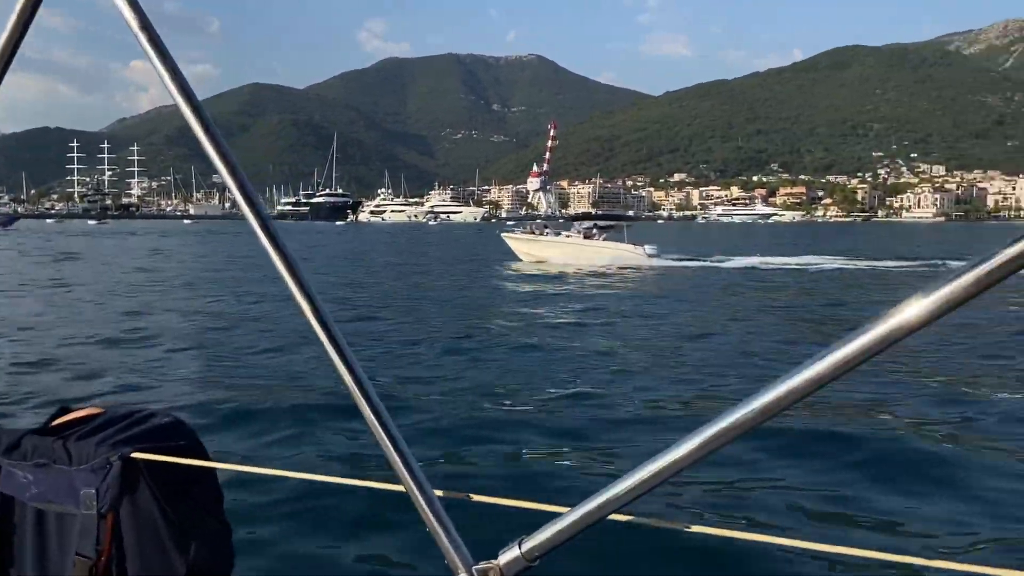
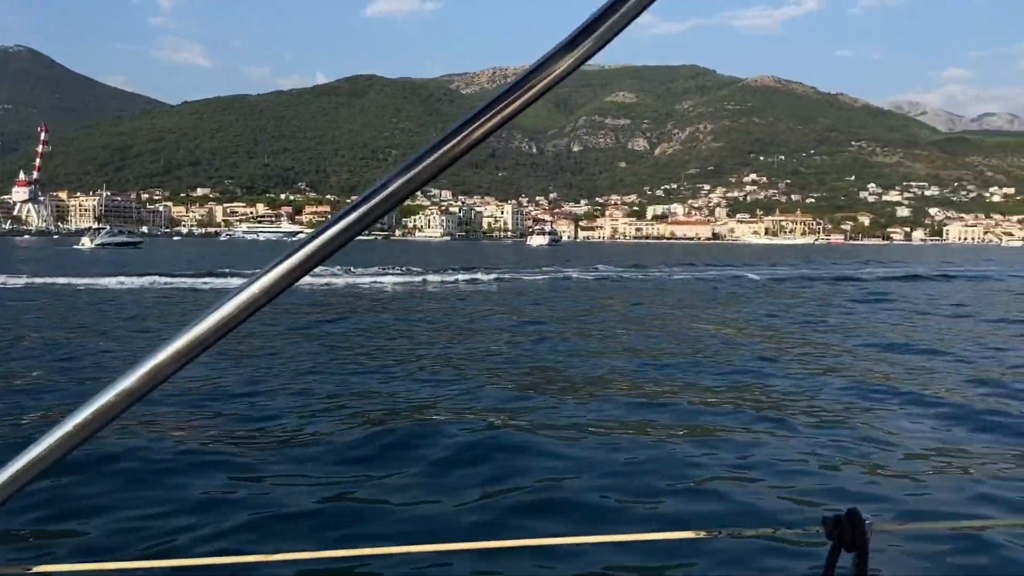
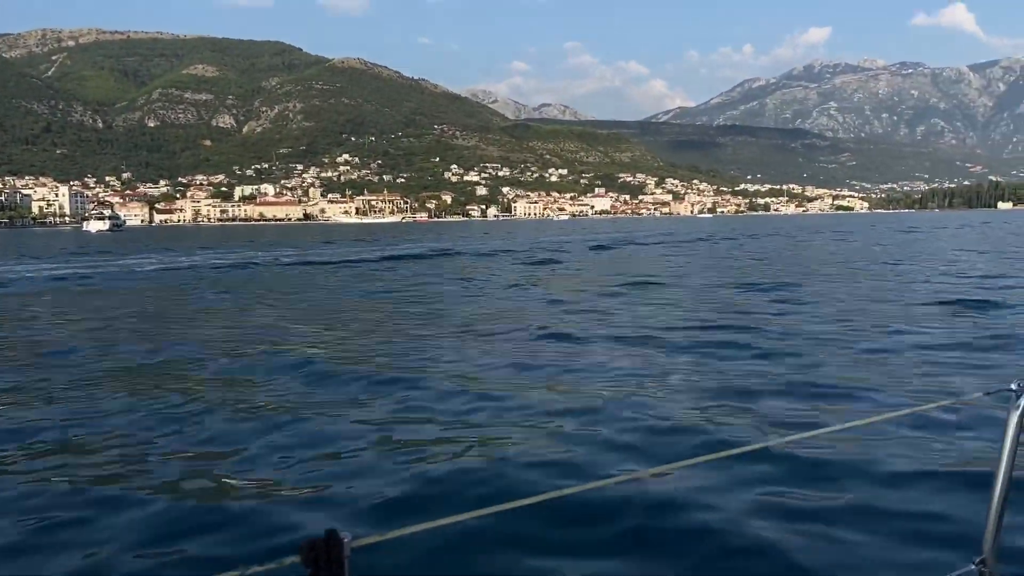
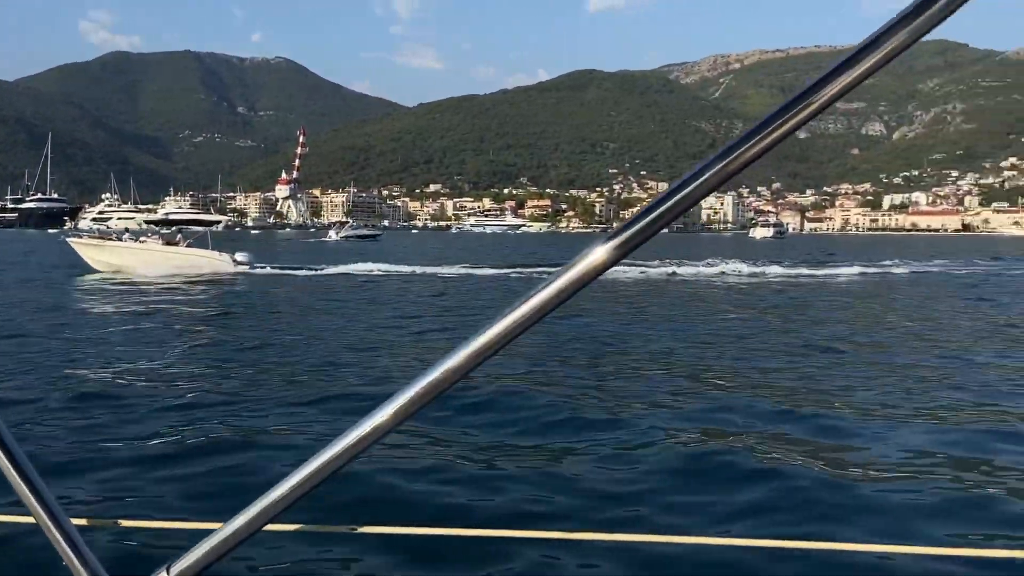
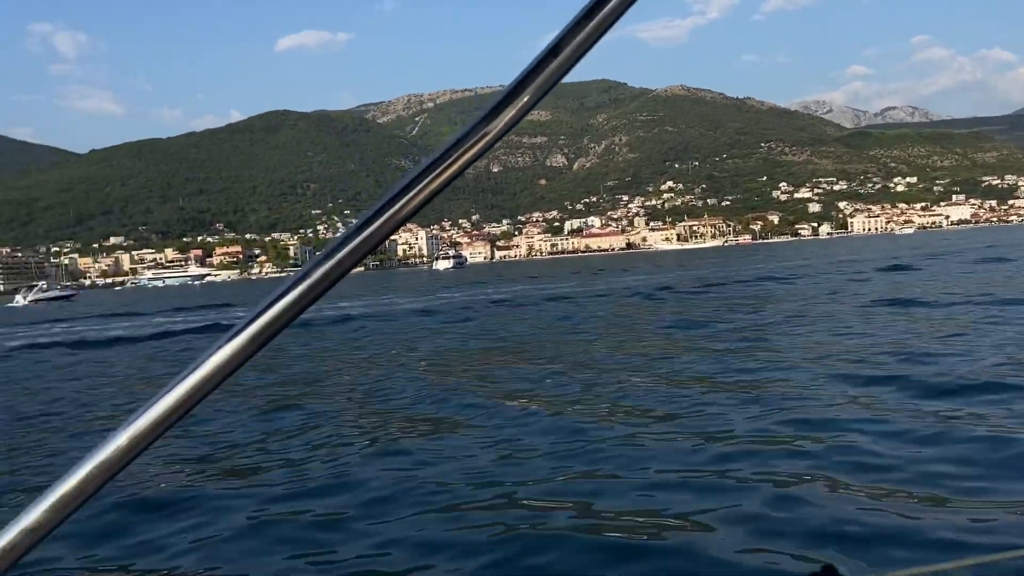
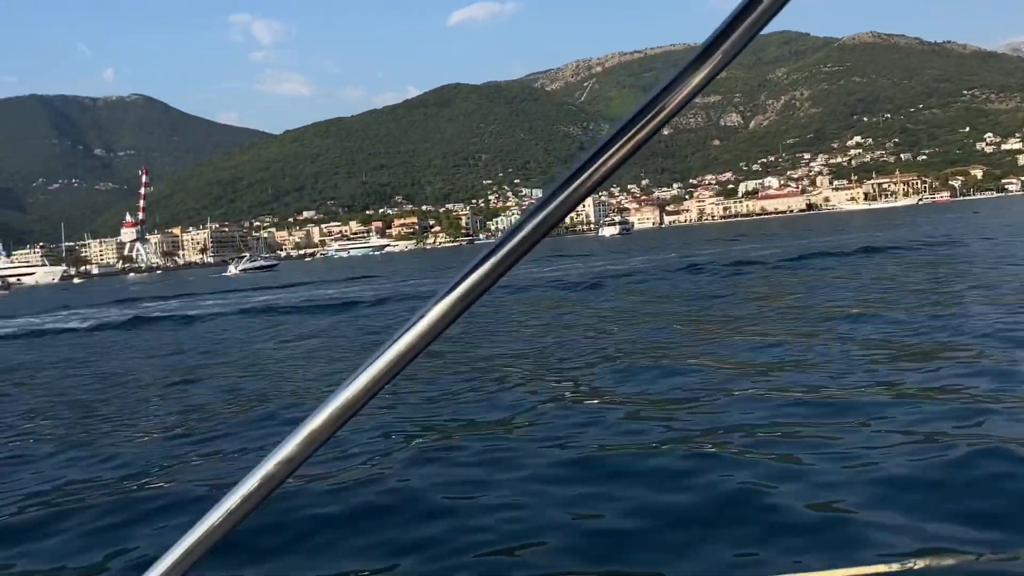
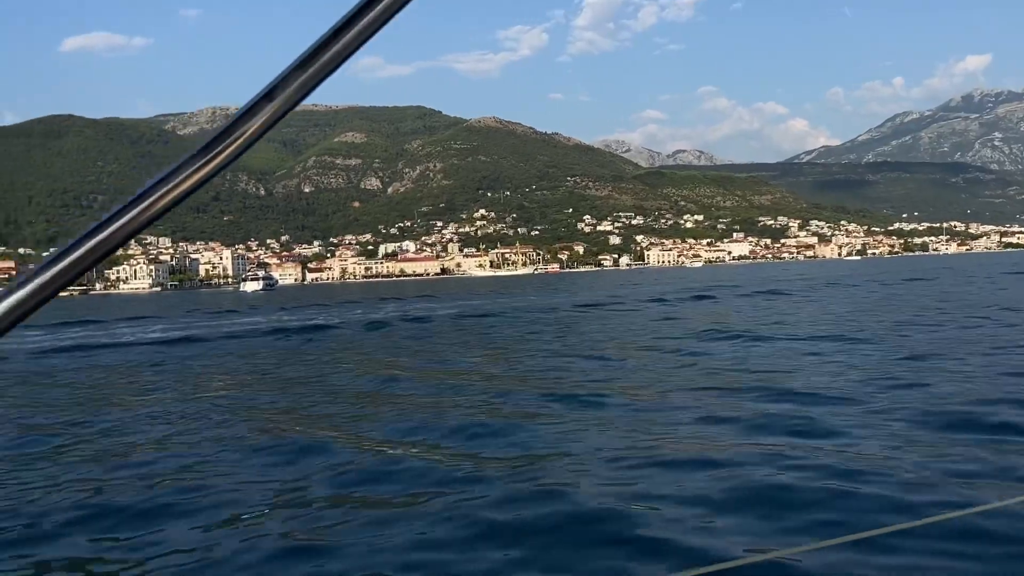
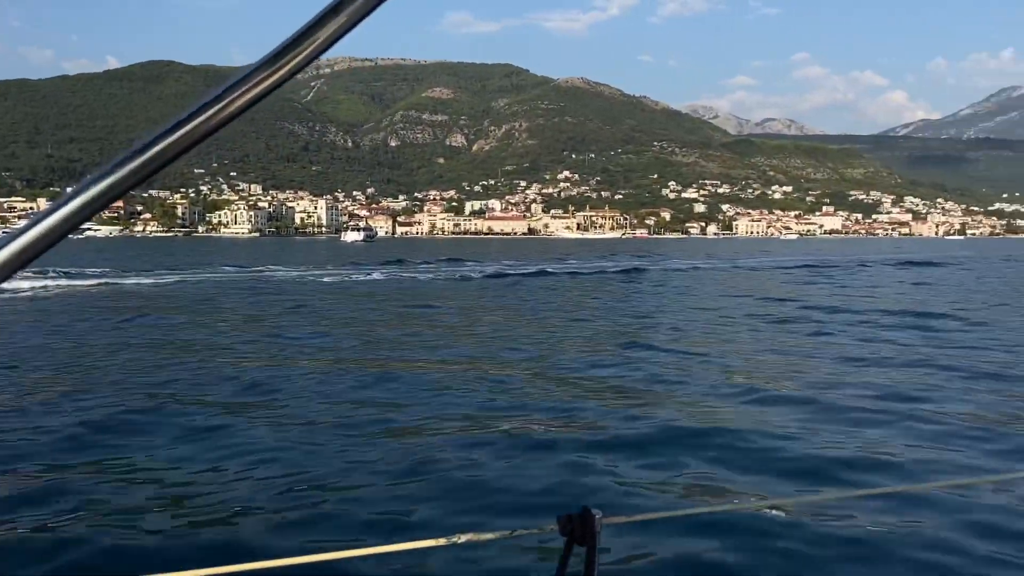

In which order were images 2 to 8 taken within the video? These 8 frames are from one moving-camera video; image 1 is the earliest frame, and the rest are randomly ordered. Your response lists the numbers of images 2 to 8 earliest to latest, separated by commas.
4, 2, 8, 3, 7, 5, 6
